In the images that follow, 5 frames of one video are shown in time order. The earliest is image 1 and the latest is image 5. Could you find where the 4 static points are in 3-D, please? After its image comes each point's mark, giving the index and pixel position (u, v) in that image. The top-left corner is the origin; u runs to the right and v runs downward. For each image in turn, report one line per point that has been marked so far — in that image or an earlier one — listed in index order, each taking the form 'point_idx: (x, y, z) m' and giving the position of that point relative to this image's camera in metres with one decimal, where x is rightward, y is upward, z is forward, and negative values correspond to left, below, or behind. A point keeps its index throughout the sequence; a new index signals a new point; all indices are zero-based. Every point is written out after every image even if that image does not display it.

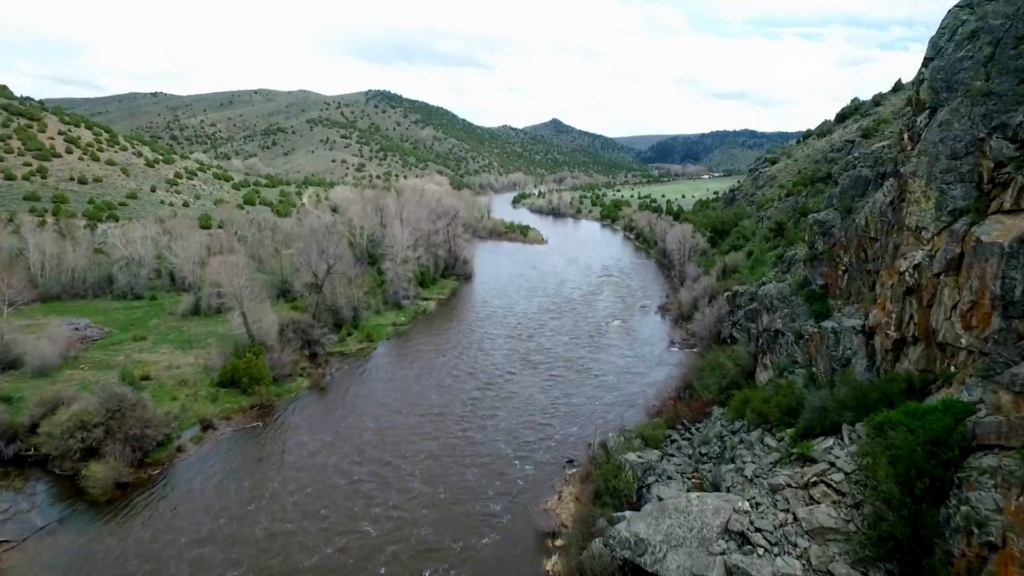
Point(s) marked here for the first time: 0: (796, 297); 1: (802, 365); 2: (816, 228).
0: (+7.4, -0.2, +17.7) m
1: (+6.9, -1.8, +16.2) m
2: (+7.8, +1.5, +17.5) m
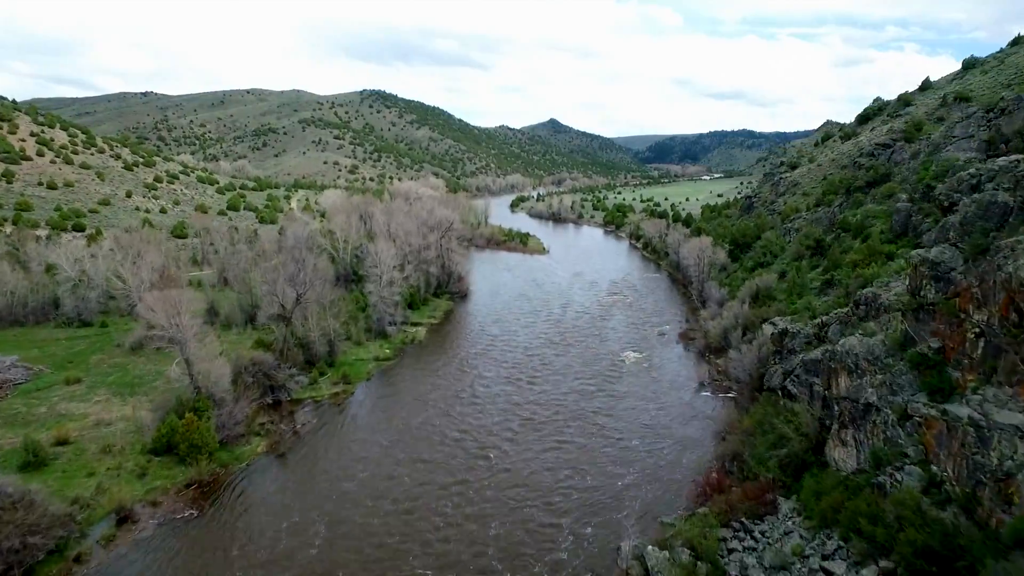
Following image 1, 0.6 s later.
0: (+7.5, -1.4, +13.4) m
1: (+7.0, -3.0, +11.8) m
2: (+7.9, +0.4, +13.2) m
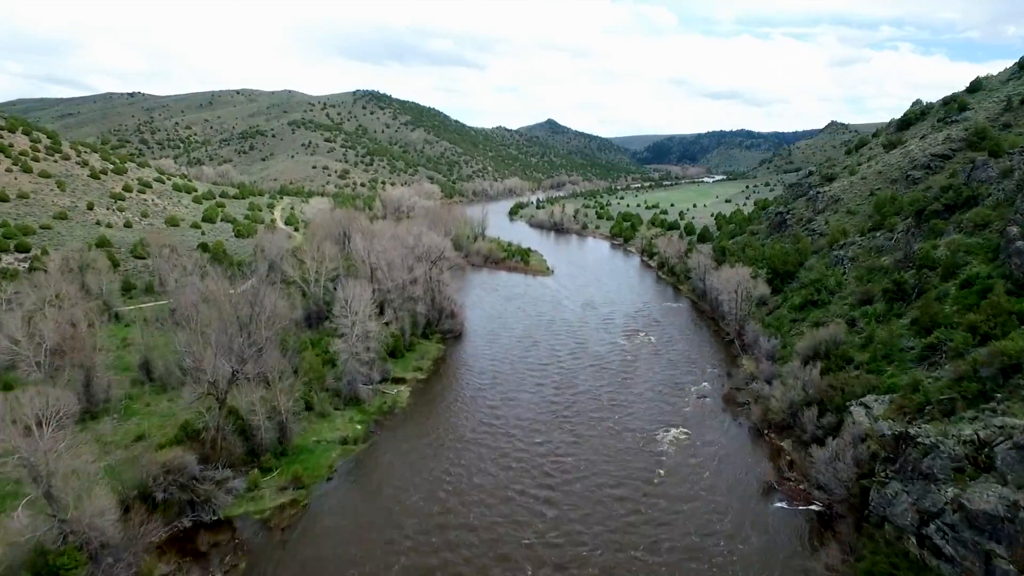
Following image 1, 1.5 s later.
0: (+7.7, -3.3, +7.2) m
1: (+7.2, -4.9, +5.7) m
2: (+8.1, -1.6, +7.0) m
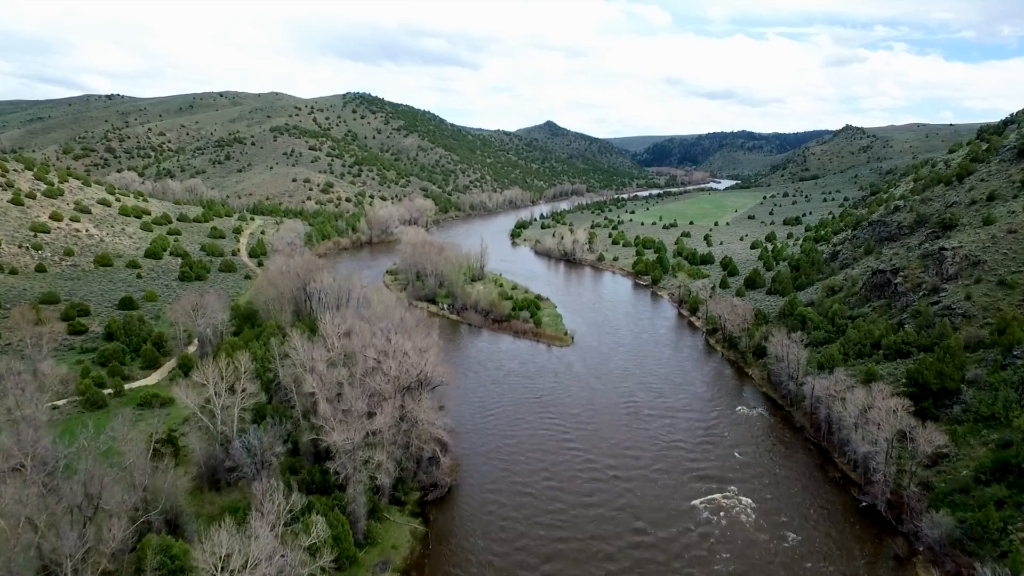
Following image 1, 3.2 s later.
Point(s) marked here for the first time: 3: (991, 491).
0: (+8.4, -7.7, -5.0) m
1: (+7.9, -9.3, -6.6) m
2: (+8.8, -6.0, -5.2) m
3: (+13.3, -5.6, +19.0) m
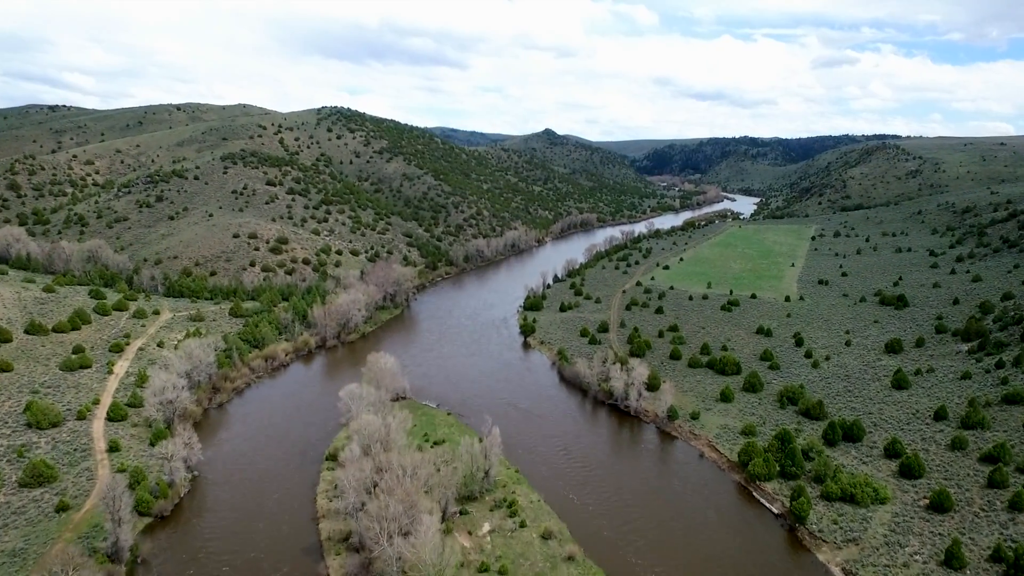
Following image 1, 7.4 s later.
0: (+10.5, -19.3, -31.5) m
1: (+10.0, -20.9, -33.1) m
2: (+10.9, -17.5, -31.7) m
3: (+15.1, -17.1, -7.5) m
